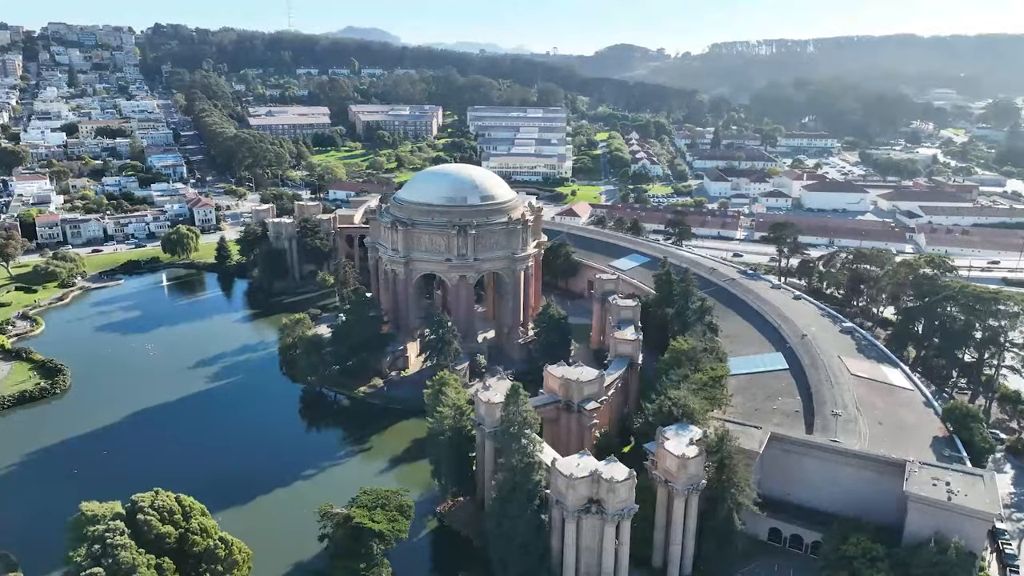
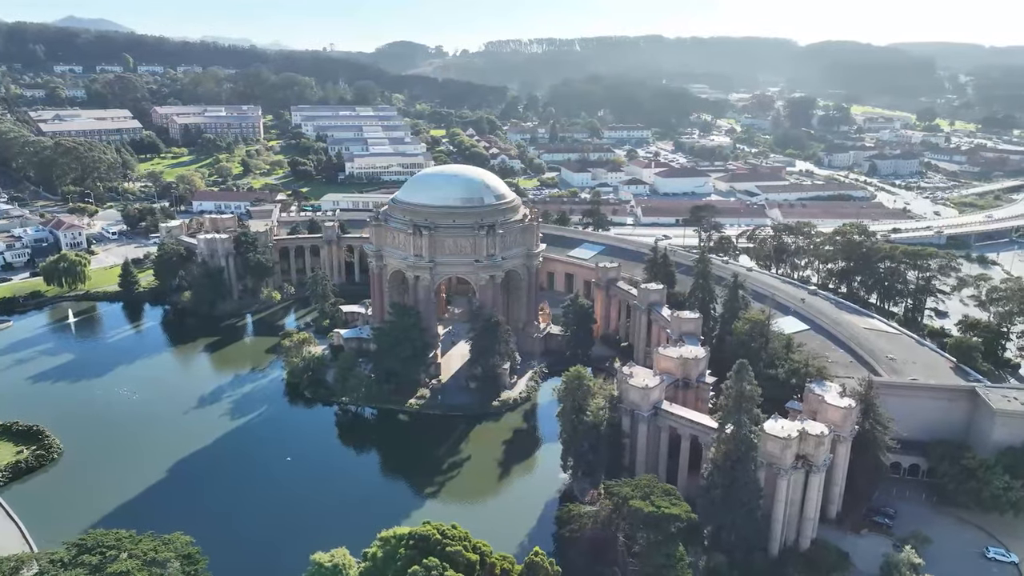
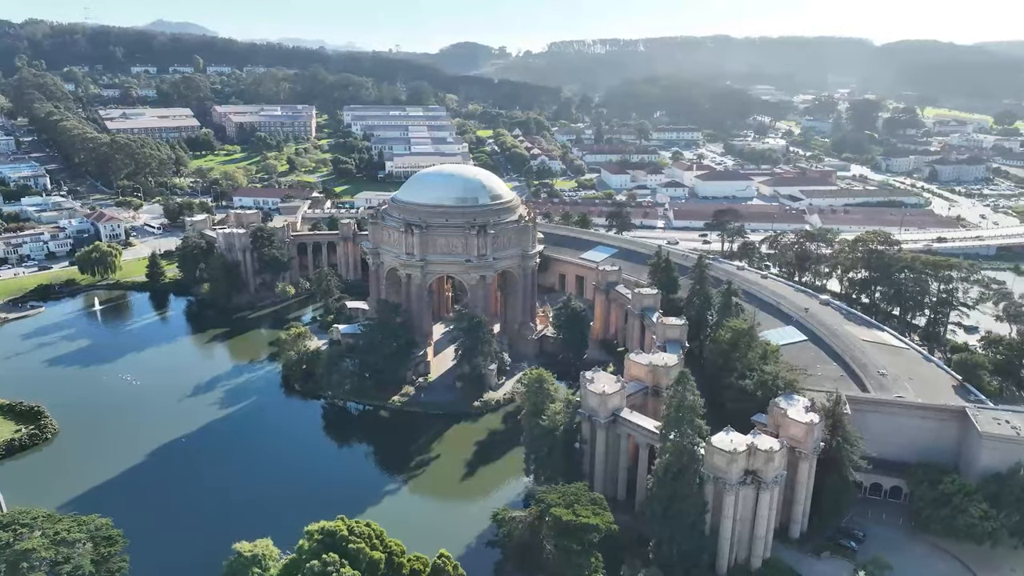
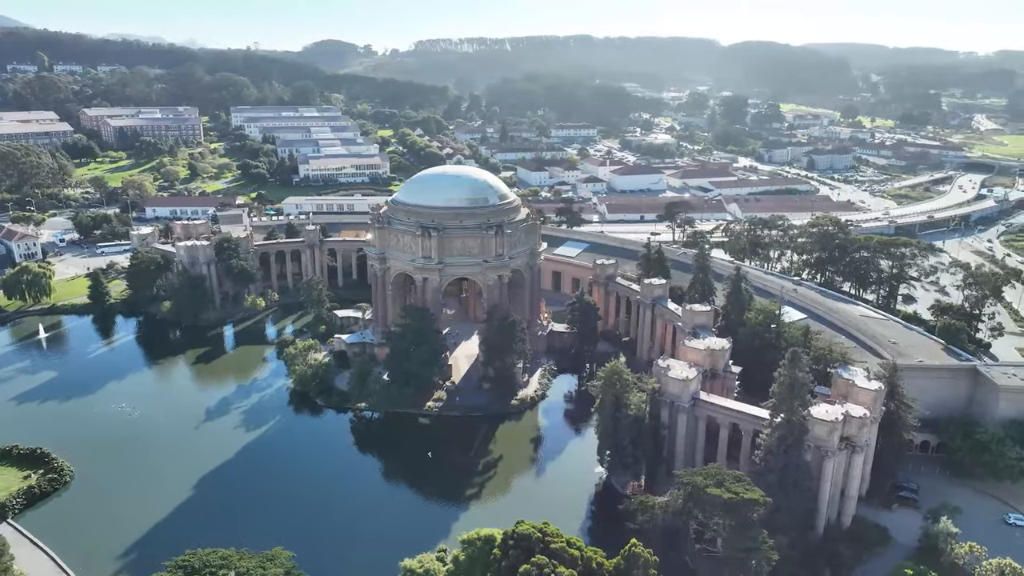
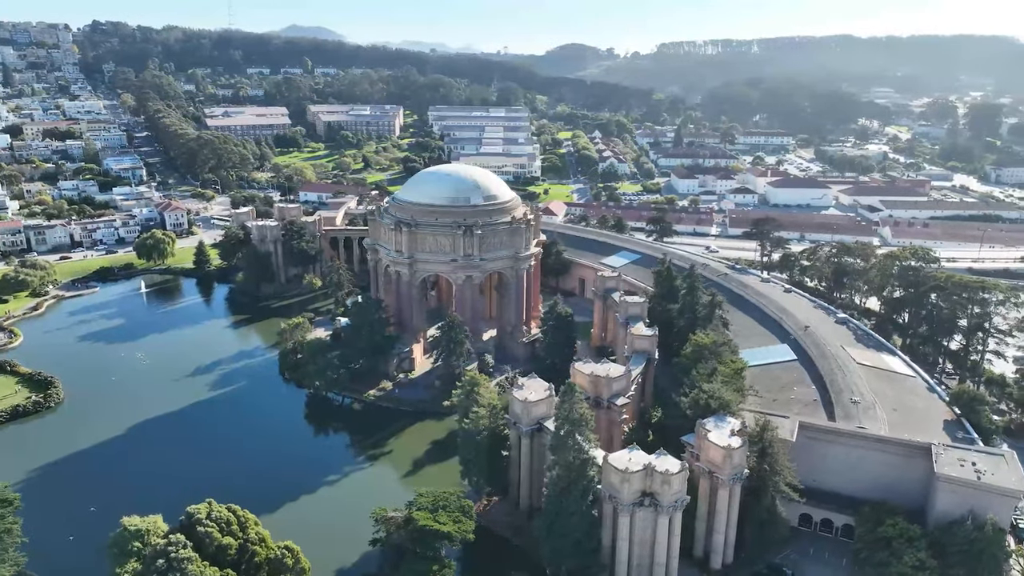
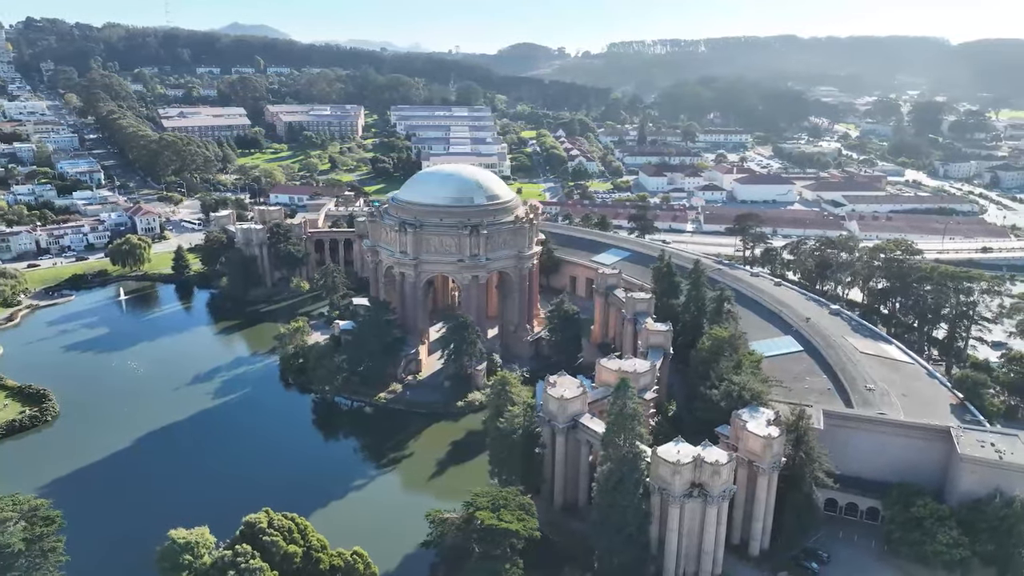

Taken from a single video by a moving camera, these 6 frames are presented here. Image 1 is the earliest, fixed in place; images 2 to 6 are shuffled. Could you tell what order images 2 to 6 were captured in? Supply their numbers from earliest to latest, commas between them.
5, 6, 3, 2, 4
